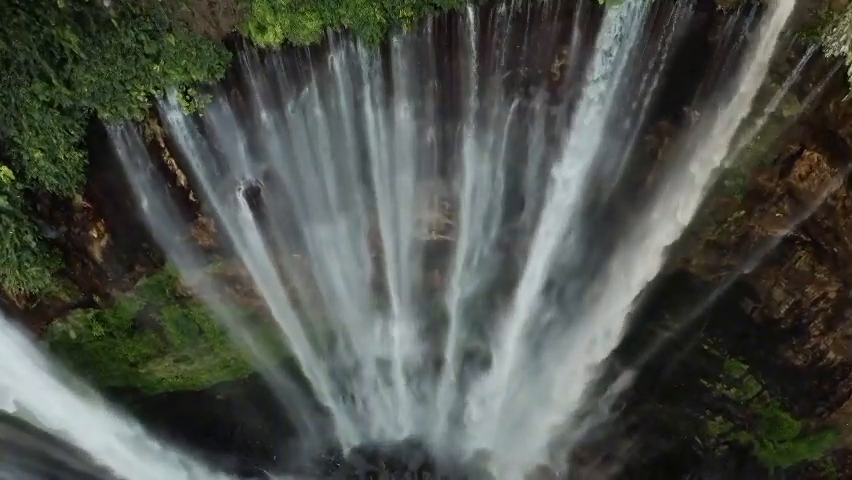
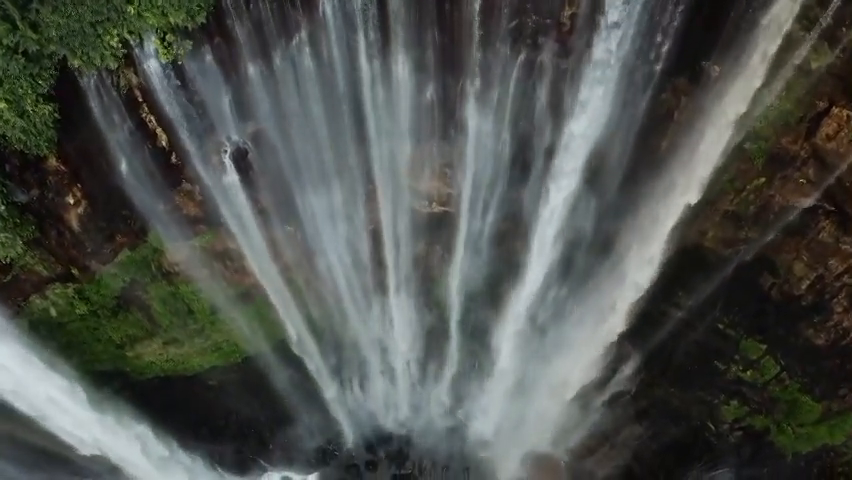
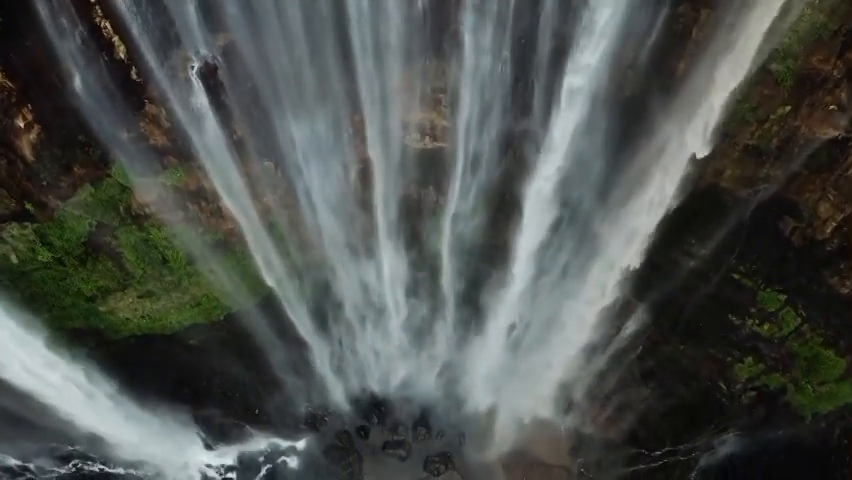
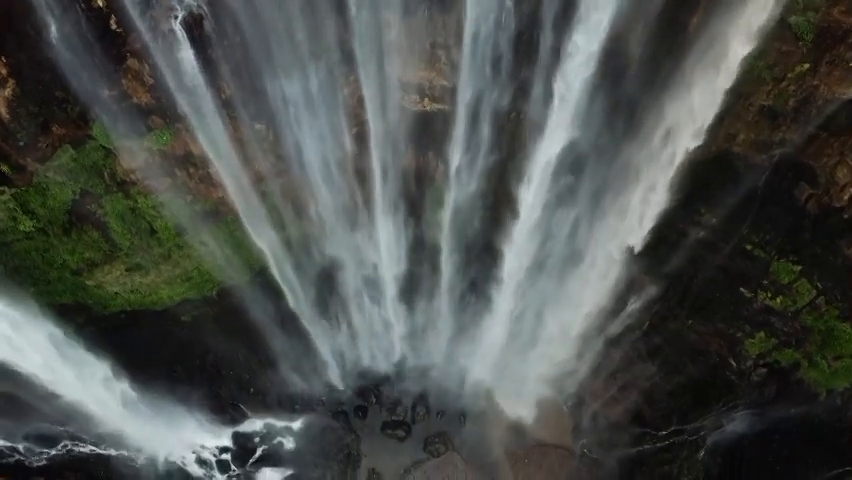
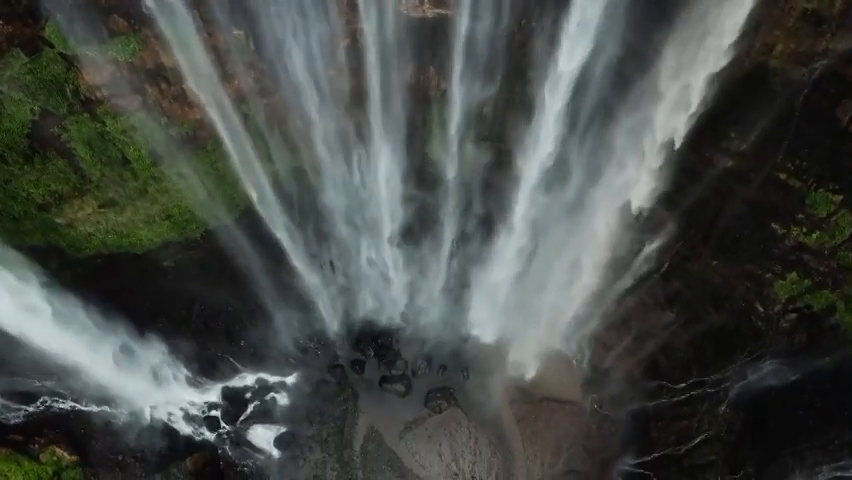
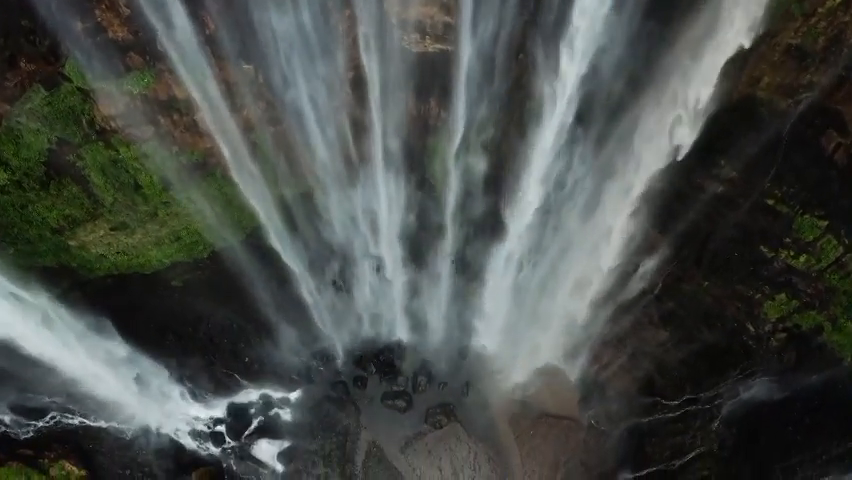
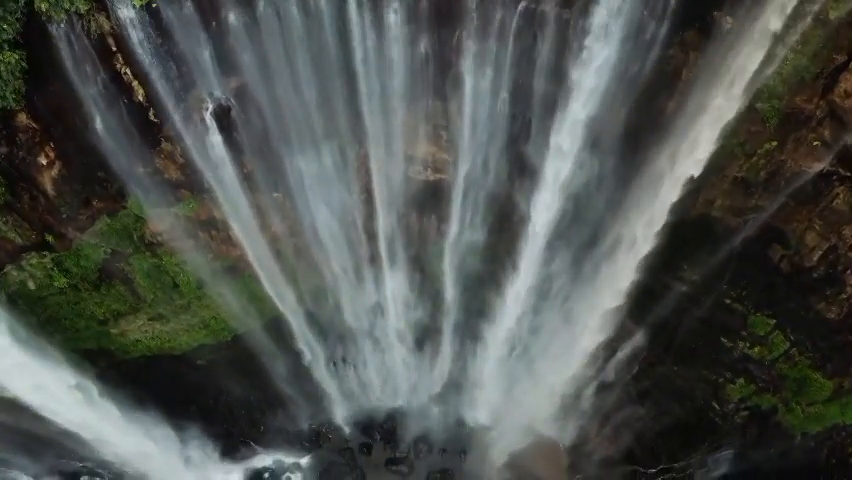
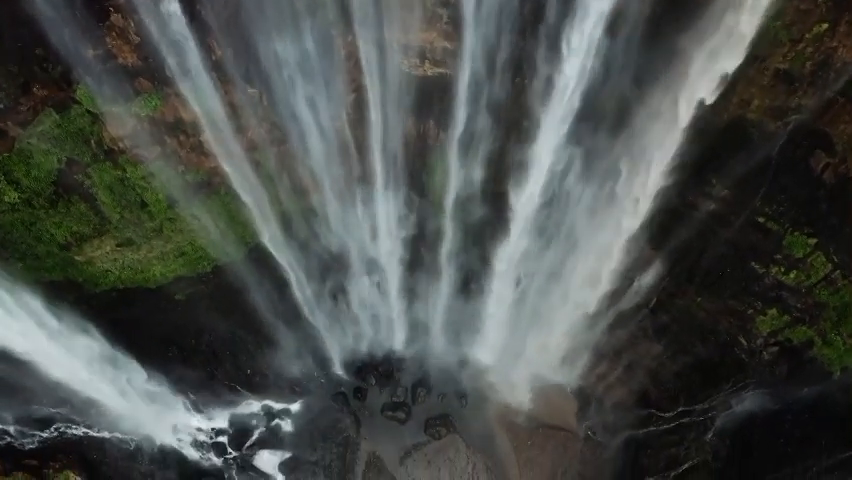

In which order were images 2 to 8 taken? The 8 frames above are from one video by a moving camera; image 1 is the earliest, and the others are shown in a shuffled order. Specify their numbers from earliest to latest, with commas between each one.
2, 7, 3, 4, 8, 6, 5
